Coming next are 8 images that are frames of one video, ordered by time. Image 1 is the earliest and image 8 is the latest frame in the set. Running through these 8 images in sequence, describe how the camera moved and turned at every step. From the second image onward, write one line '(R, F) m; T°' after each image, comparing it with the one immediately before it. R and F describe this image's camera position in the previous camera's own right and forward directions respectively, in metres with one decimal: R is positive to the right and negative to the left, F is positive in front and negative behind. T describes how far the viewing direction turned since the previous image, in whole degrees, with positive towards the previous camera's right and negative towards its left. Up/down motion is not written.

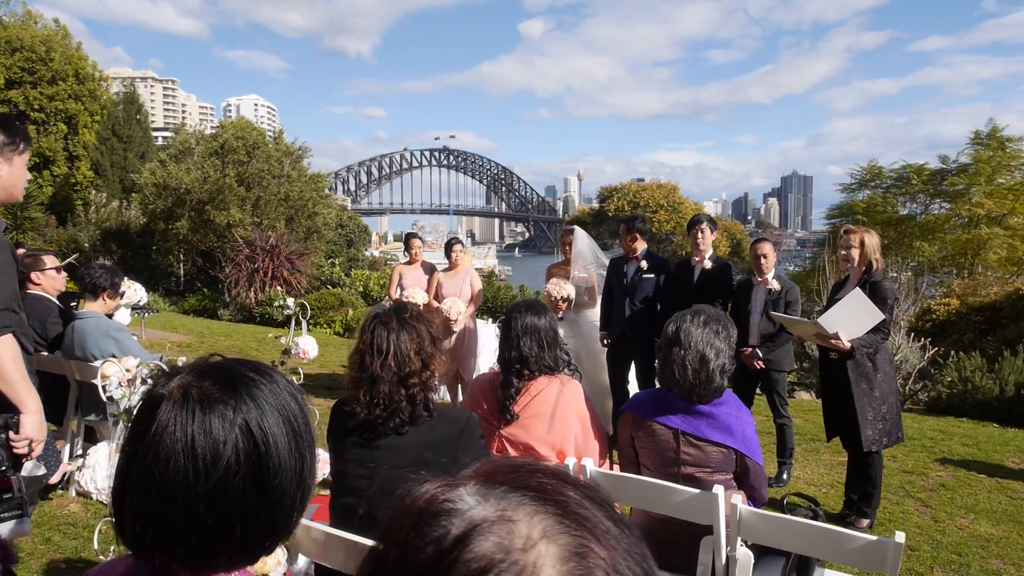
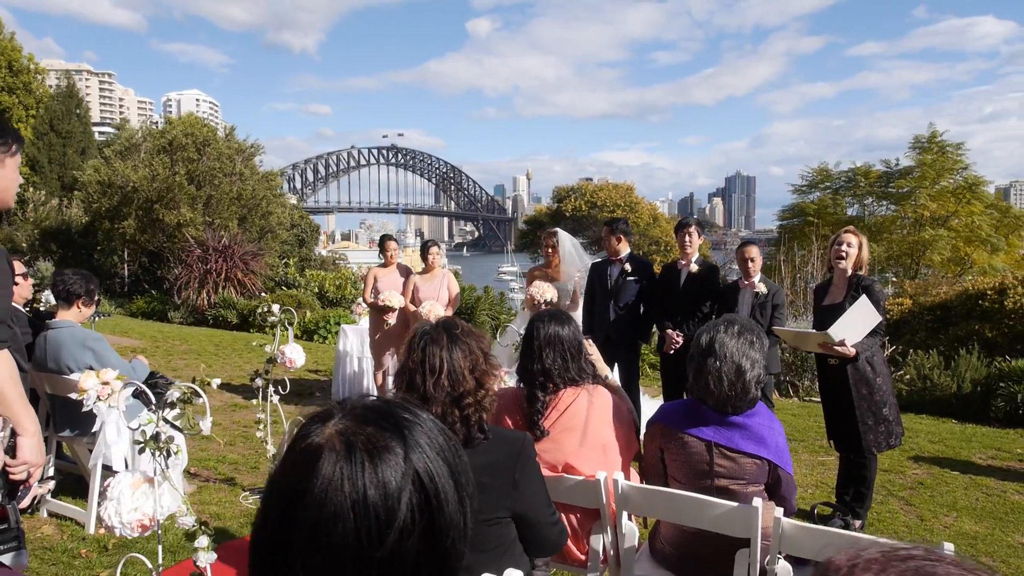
(-0.3, +0.1) m; +4°
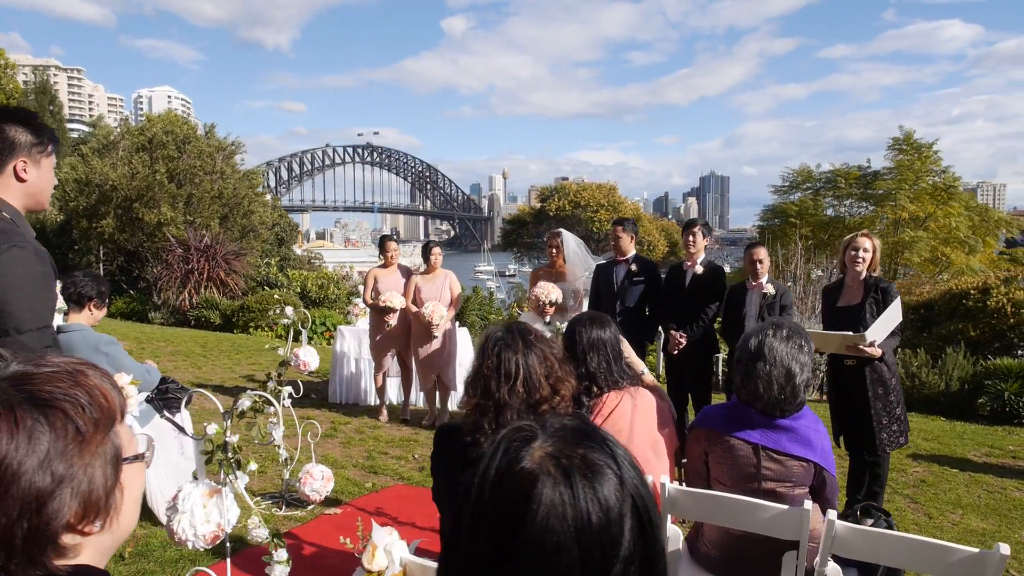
(-0.2, 0.0) m; +2°
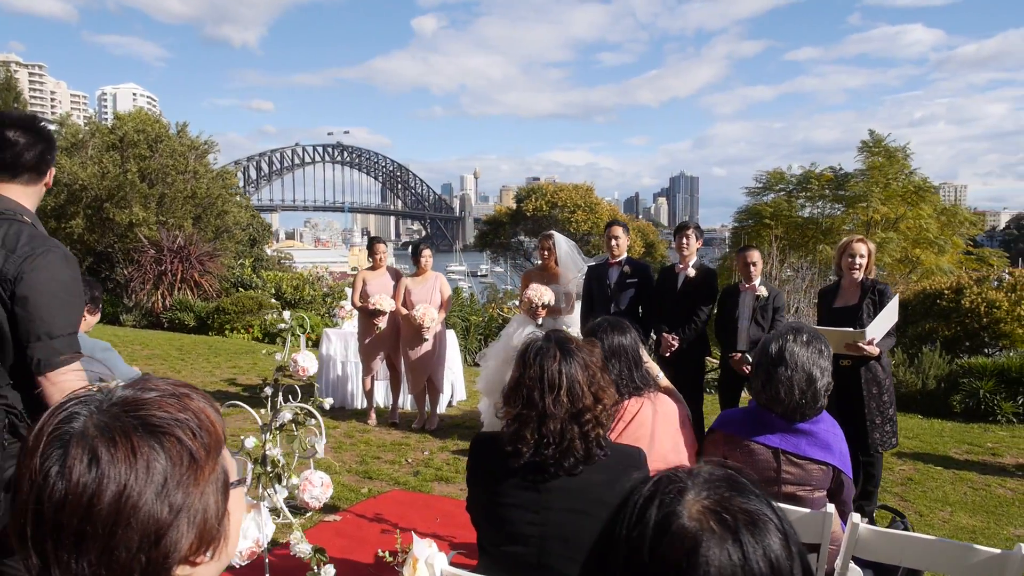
(-0.2, 0.0) m; +2°
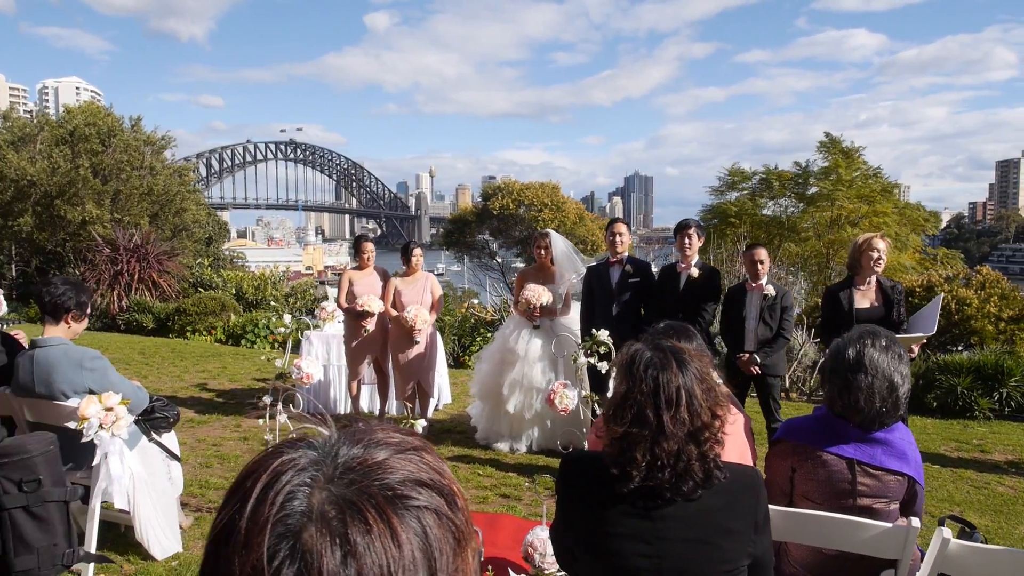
(-0.3, +0.2) m; +3°
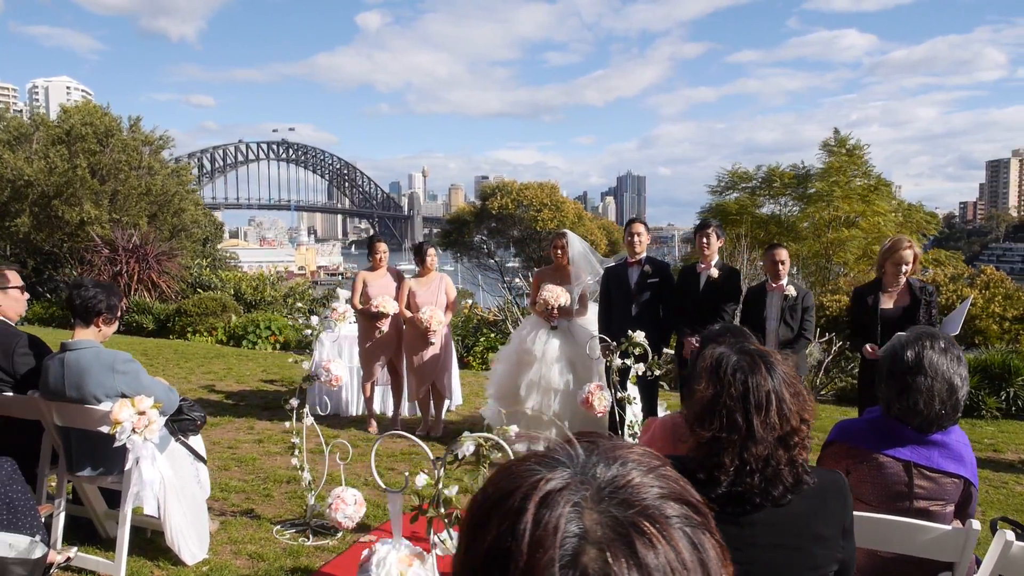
(-0.2, 0.0) m; +1°
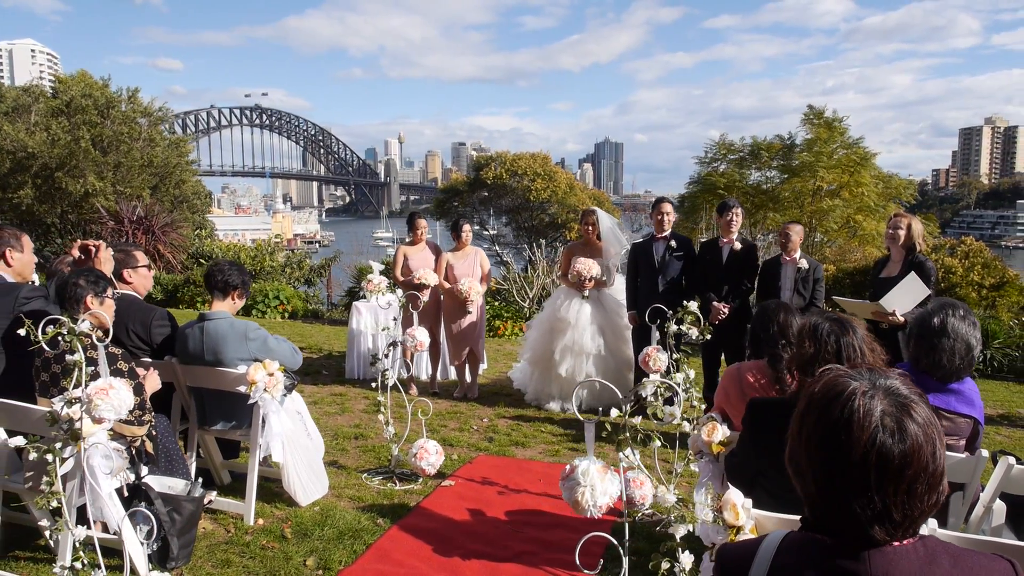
(-0.5, -0.5) m; +2°
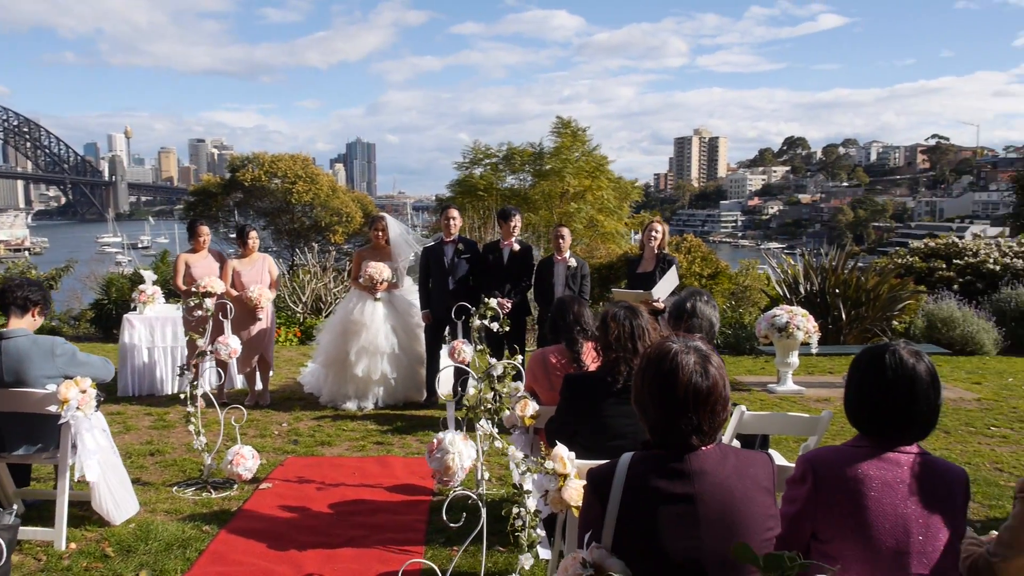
(-0.3, -0.4) m; +20°
